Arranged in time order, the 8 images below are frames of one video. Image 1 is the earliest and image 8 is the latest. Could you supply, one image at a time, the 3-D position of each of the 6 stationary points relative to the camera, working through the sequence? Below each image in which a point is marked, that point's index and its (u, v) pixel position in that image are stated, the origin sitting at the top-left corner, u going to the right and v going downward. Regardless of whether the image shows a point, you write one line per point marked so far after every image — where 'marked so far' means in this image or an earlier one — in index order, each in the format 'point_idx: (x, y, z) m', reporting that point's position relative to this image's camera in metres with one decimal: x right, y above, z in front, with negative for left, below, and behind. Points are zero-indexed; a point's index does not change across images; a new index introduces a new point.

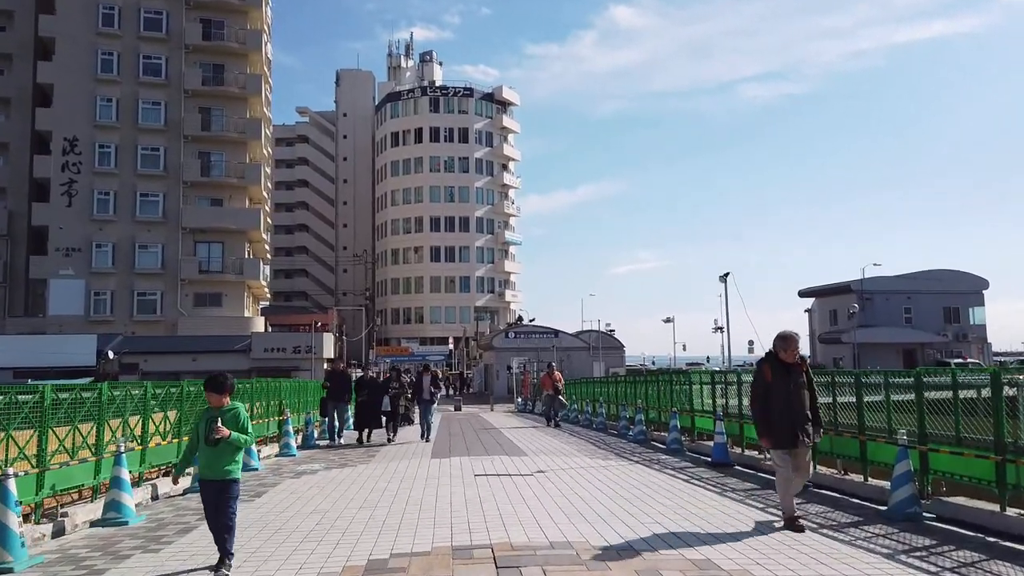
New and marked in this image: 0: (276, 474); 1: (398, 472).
0: (-3.5, -2.8, +12.5) m
1: (-1.7, -2.7, +12.4) m
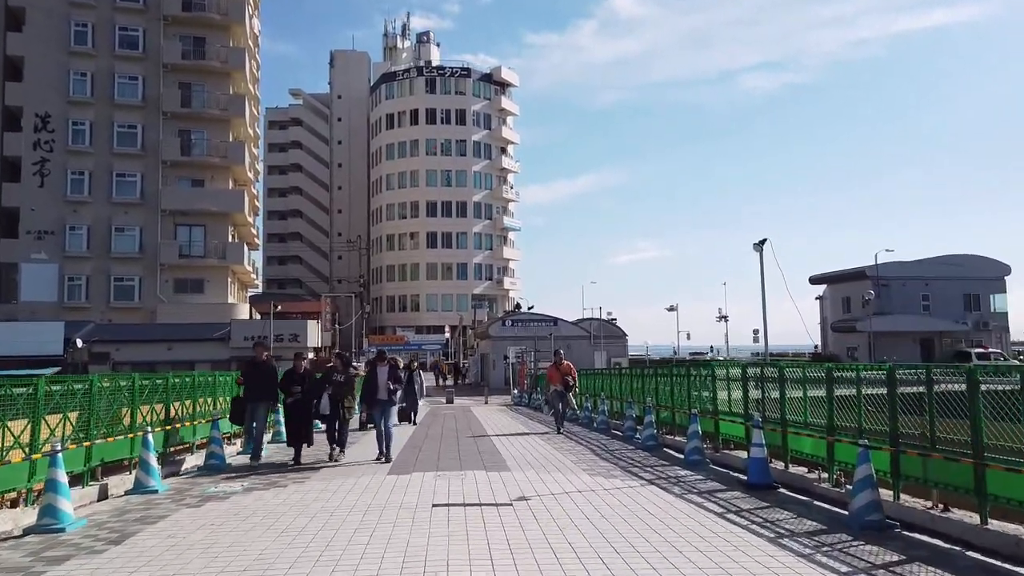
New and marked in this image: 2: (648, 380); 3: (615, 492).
0: (-3.8, -2.4, +9.5) m
1: (-1.9, -2.3, +9.4) m
2: (+3.2, -2.2, +19.6) m
3: (+1.2, -2.4, +10.1) m
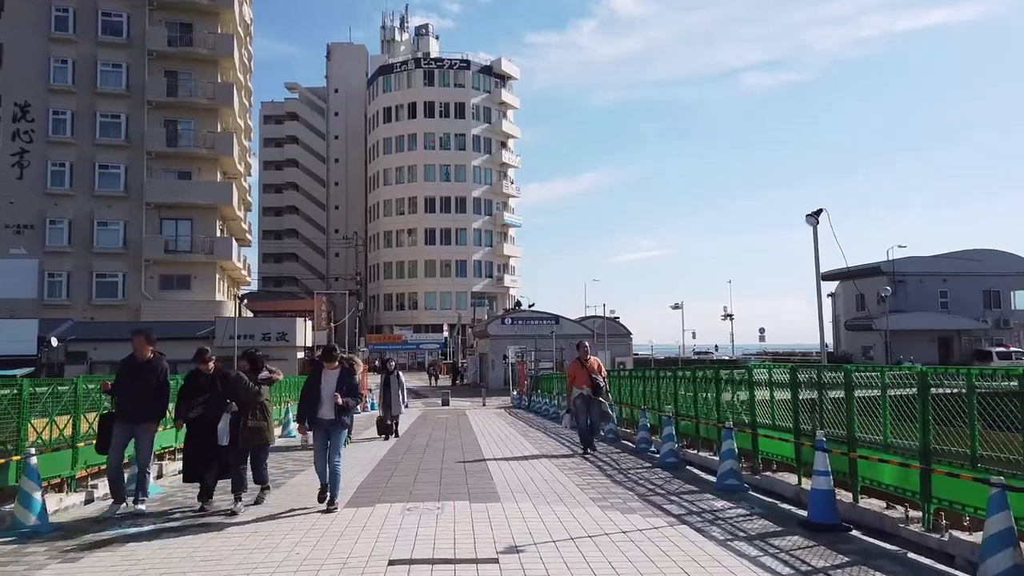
0: (-3.9, -2.2, +7.2) m
1: (-2.0, -2.2, +7.0) m
2: (+3.1, -2.0, +17.3) m
3: (+1.1, -2.3, +7.7) m
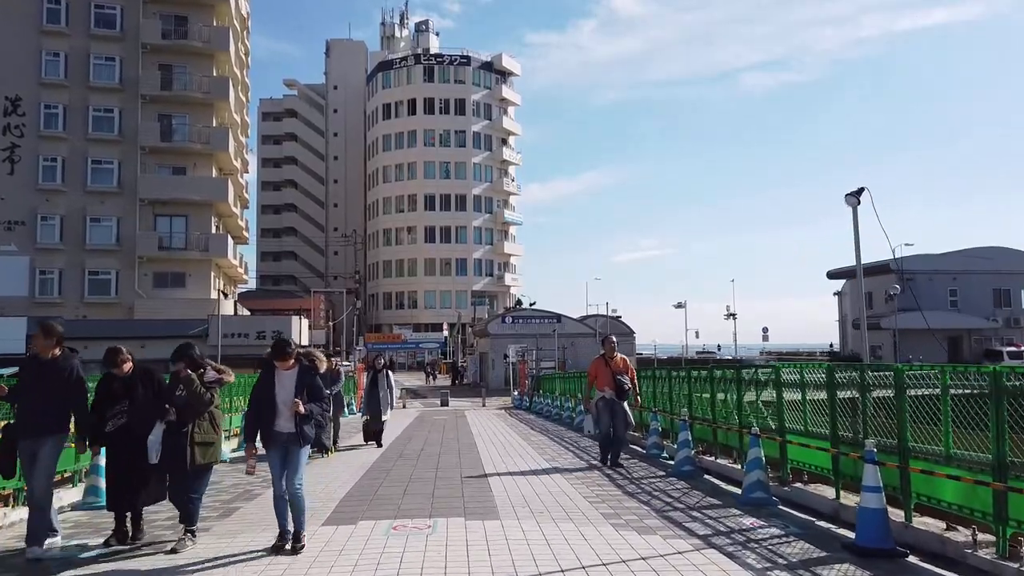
0: (-3.9, -2.1, +6.1) m
1: (-2.0, -2.1, +5.9) m
2: (+3.1, -1.9, +16.2) m
3: (+1.1, -2.1, +6.7) m
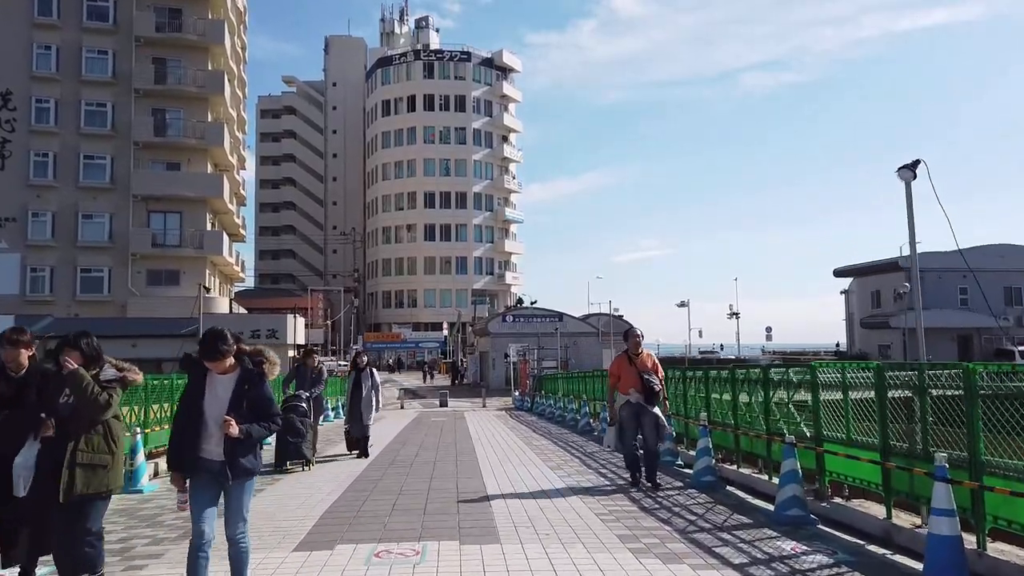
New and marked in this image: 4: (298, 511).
0: (-3.9, -2.0, +5.0) m
1: (-2.0, -2.0, +4.9) m
2: (+3.2, -1.7, +15.1) m
3: (+1.2, -2.0, +5.6) m
4: (-2.3, -2.4, +9.1) m
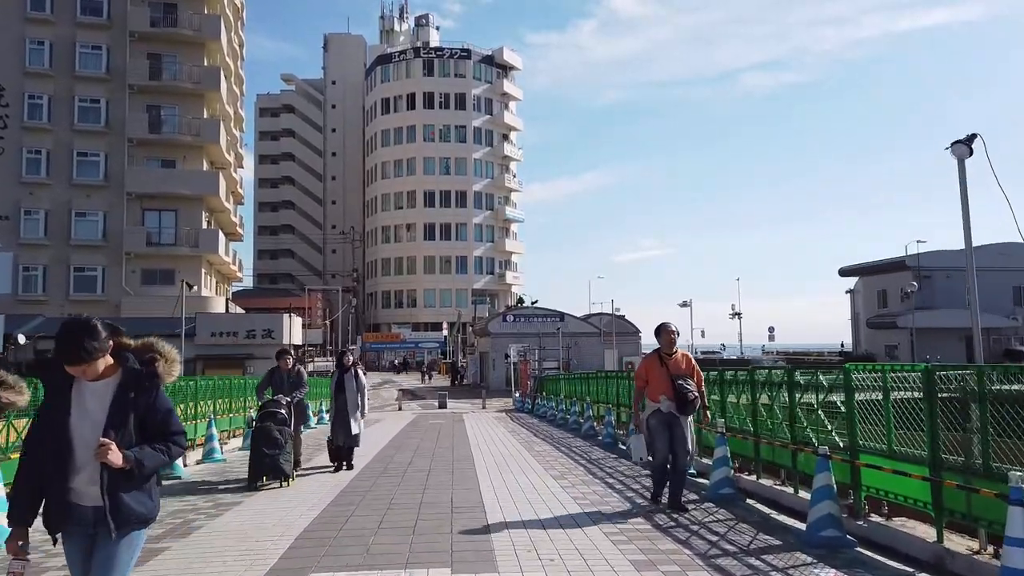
0: (-3.9, -1.9, +4.2) m
1: (-2.0, -1.9, +4.0) m
2: (+3.2, -1.7, +14.2) m
3: (+1.2, -2.0, +4.7) m
4: (-2.3, -2.3, +8.2) m
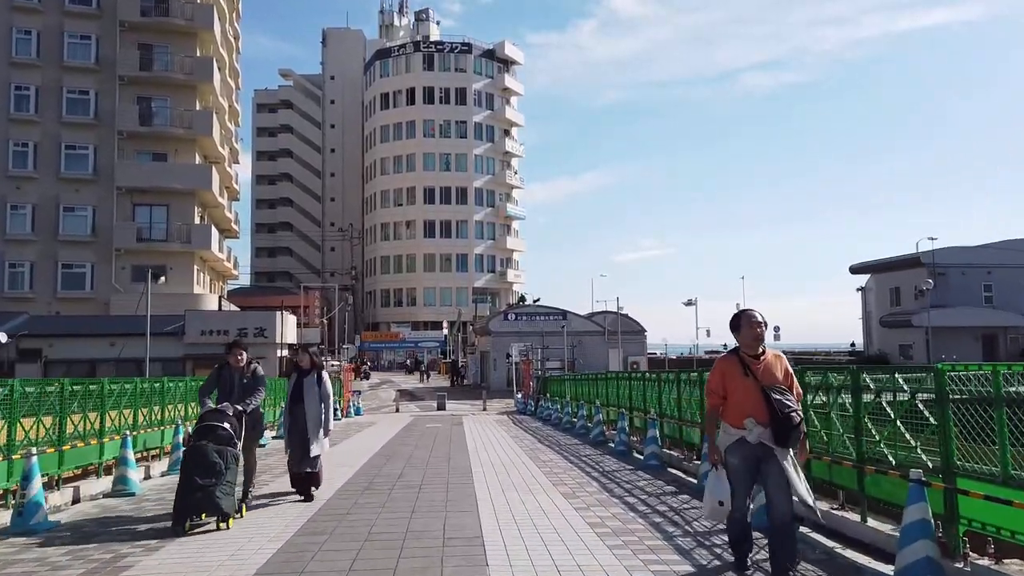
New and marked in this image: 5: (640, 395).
0: (-3.9, -1.8, +2.6) m
1: (-2.0, -1.8, +2.5) m
2: (+3.2, -1.5, +12.7) m
3: (+1.2, -1.8, +3.2) m
4: (-2.3, -2.2, +6.7) m
5: (+2.6, -2.2, +17.2) m
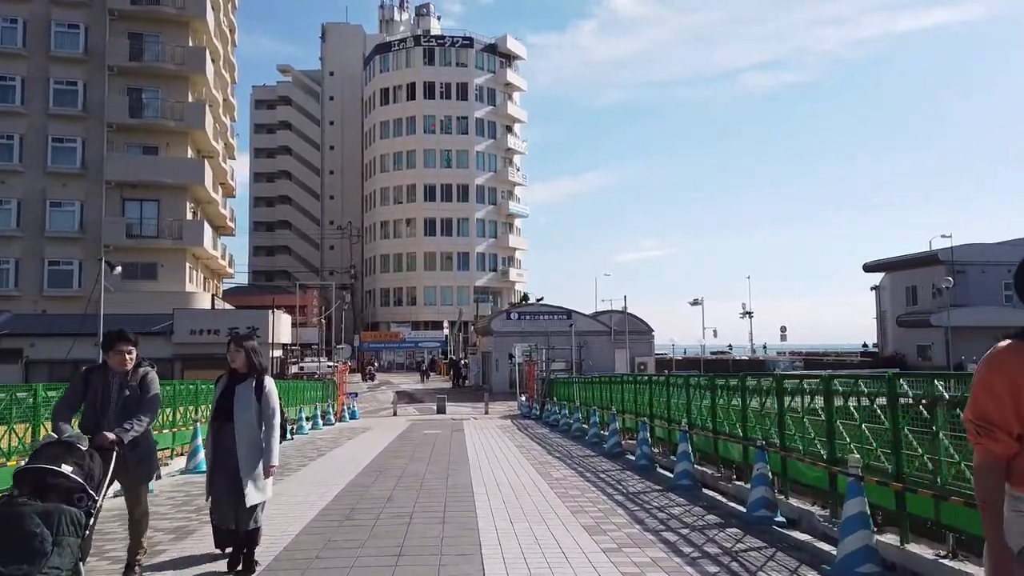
0: (-3.8, -1.7, +0.9) m
1: (-1.9, -1.6, +0.7) m
2: (+3.3, -1.4, +10.9) m
3: (+1.3, -1.7, +1.4) m
4: (-2.2, -2.1, +4.9) m
5: (+2.7, -2.0, +15.4) m
